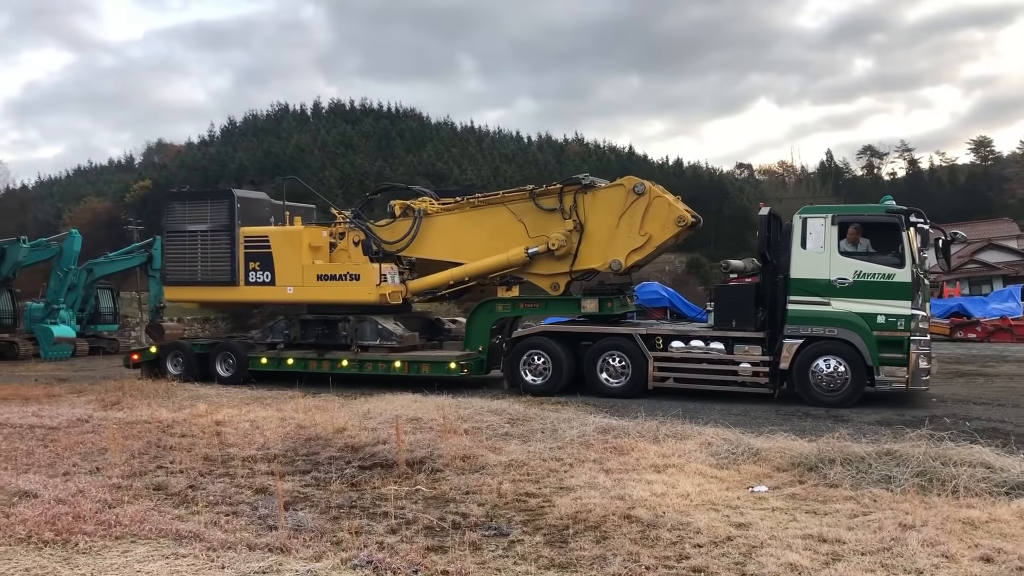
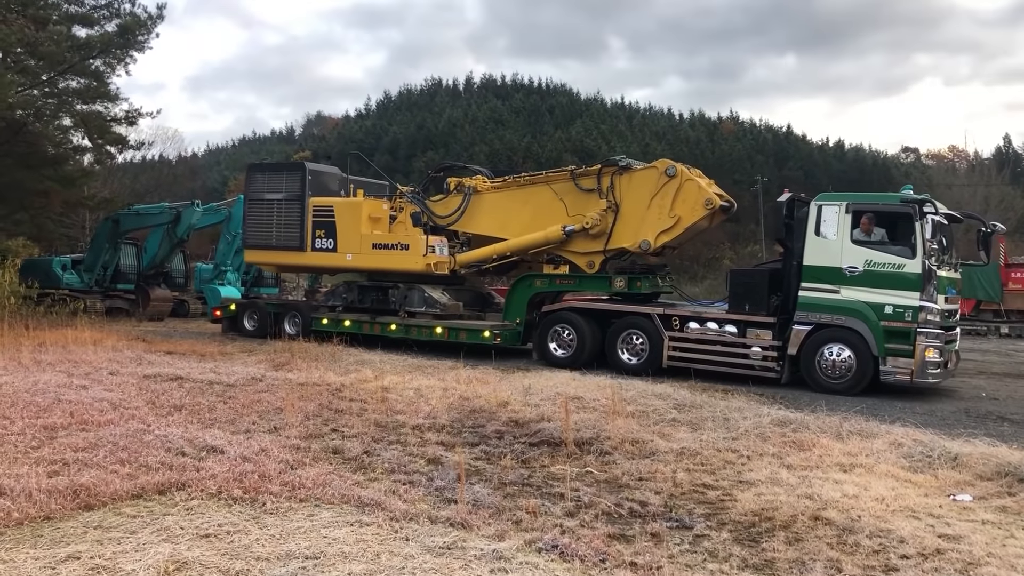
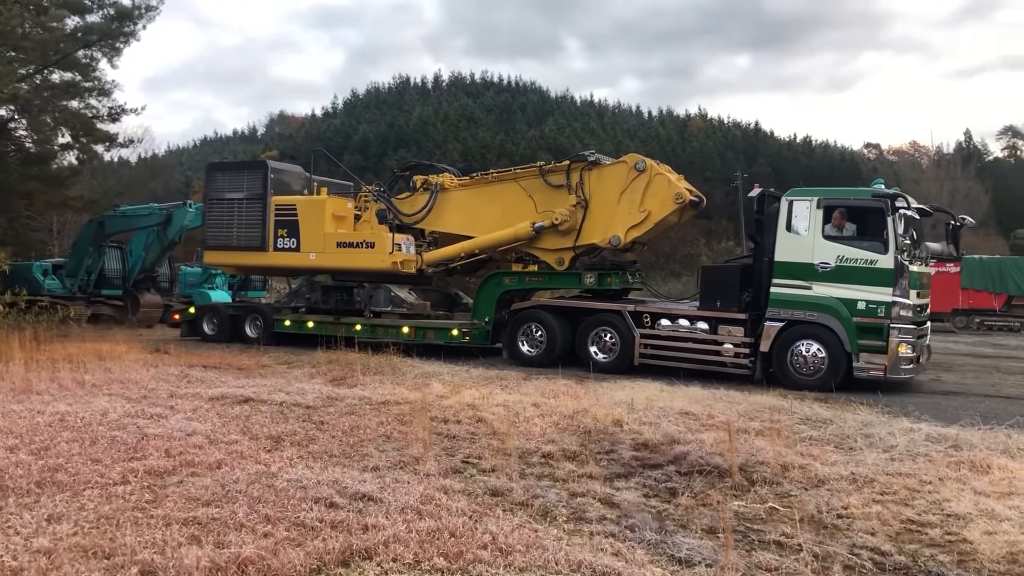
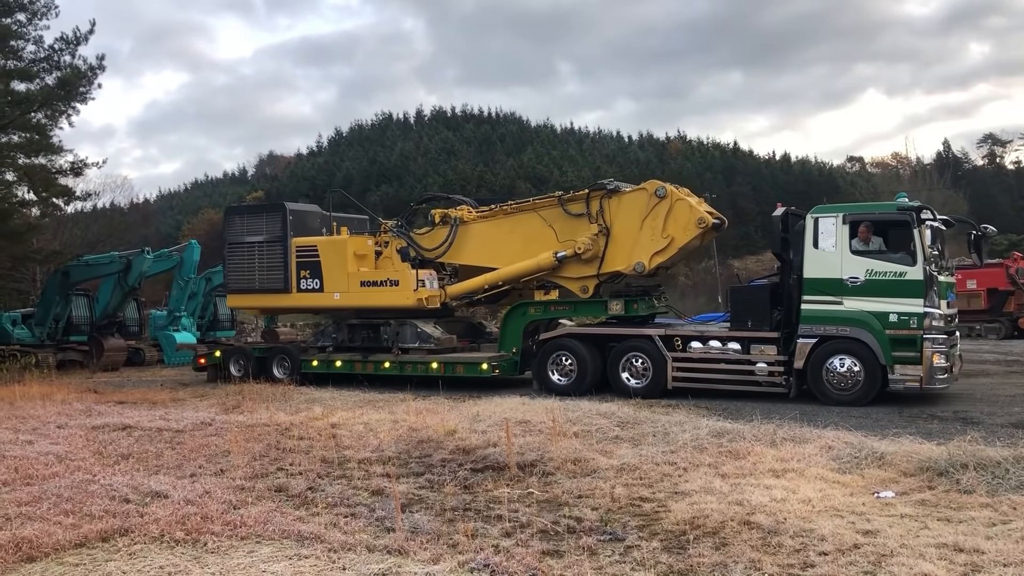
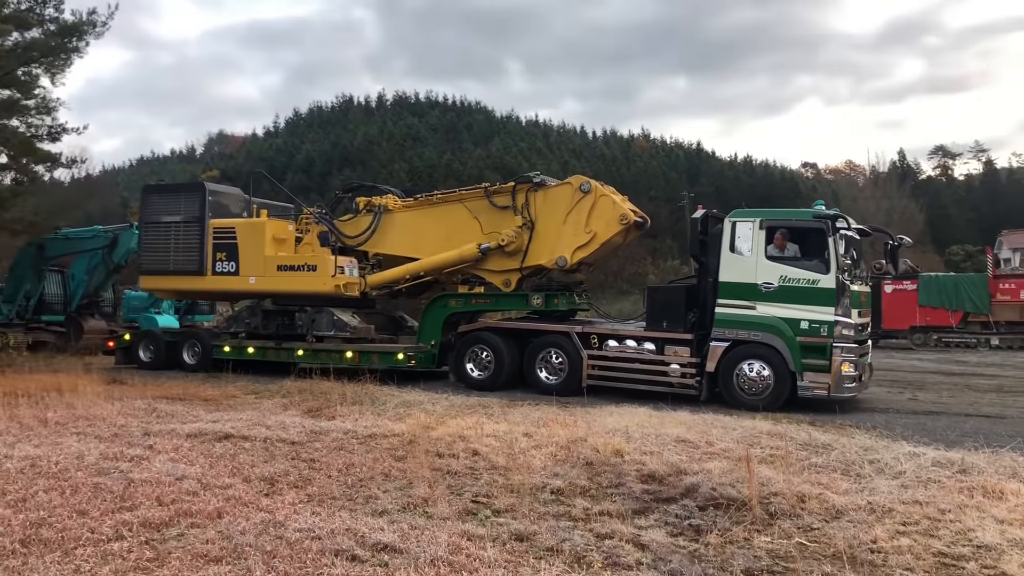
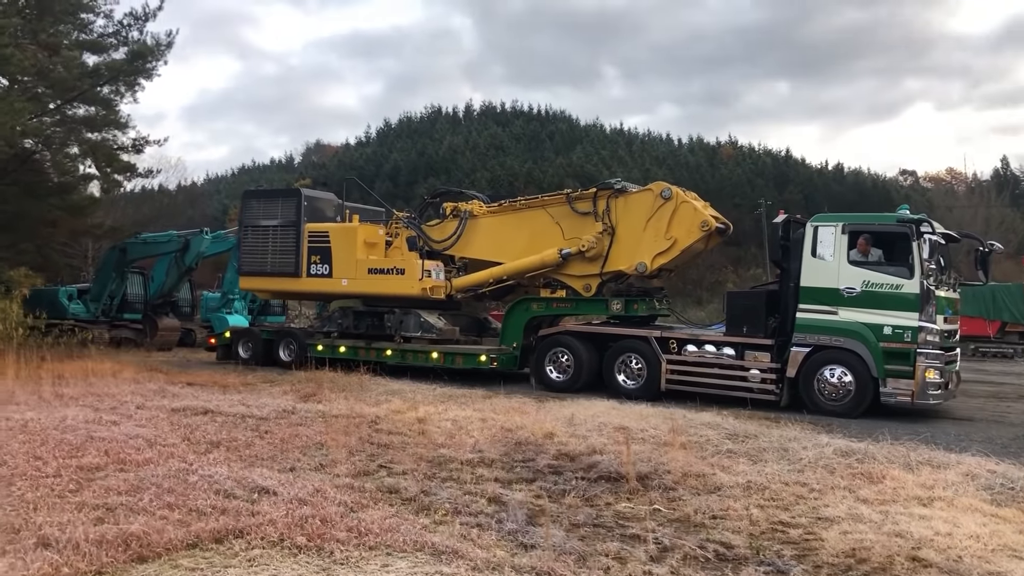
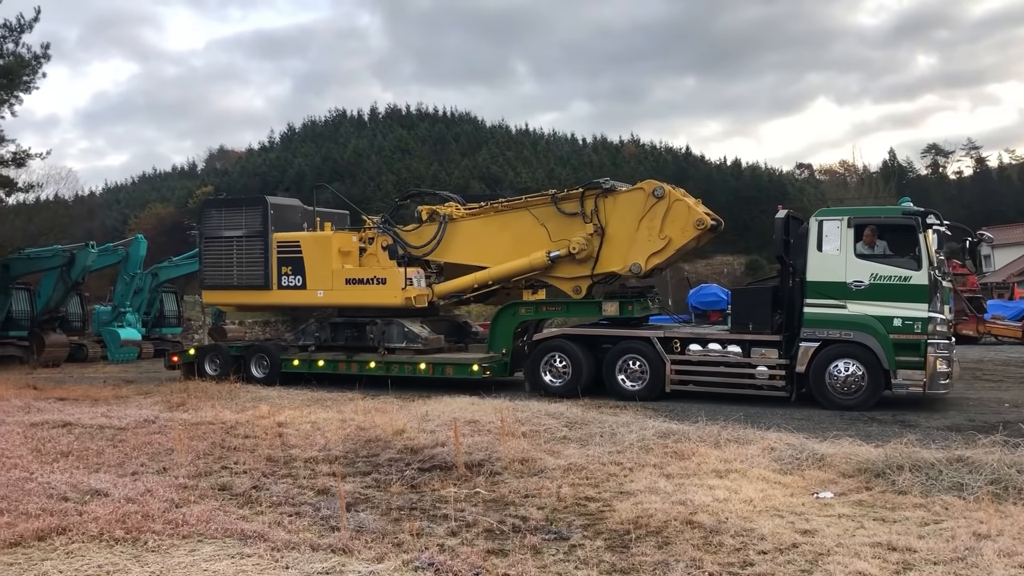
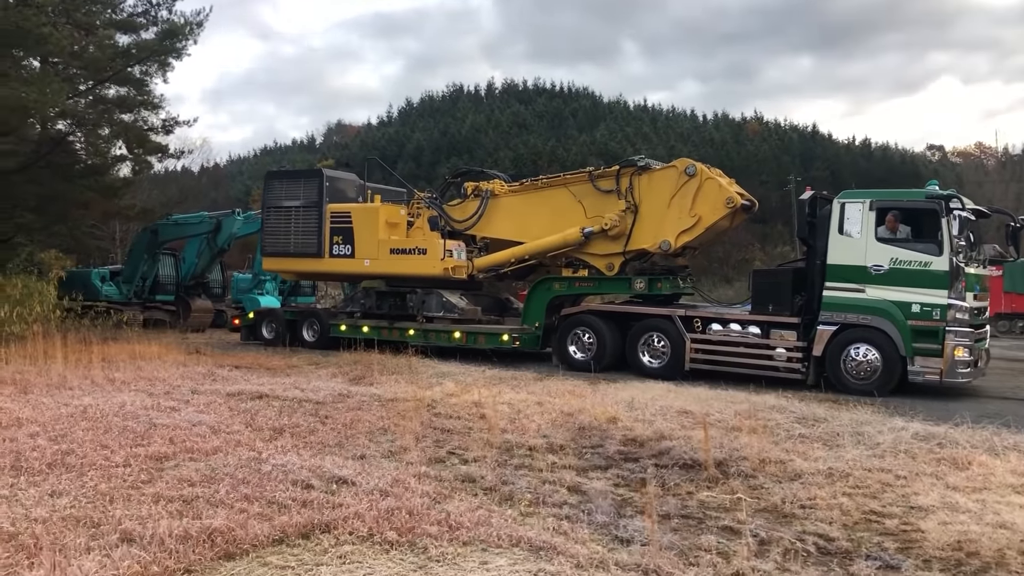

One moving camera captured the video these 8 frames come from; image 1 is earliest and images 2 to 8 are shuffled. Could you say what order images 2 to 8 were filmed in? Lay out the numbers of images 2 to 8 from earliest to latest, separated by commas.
7, 4, 2, 6, 8, 3, 5
